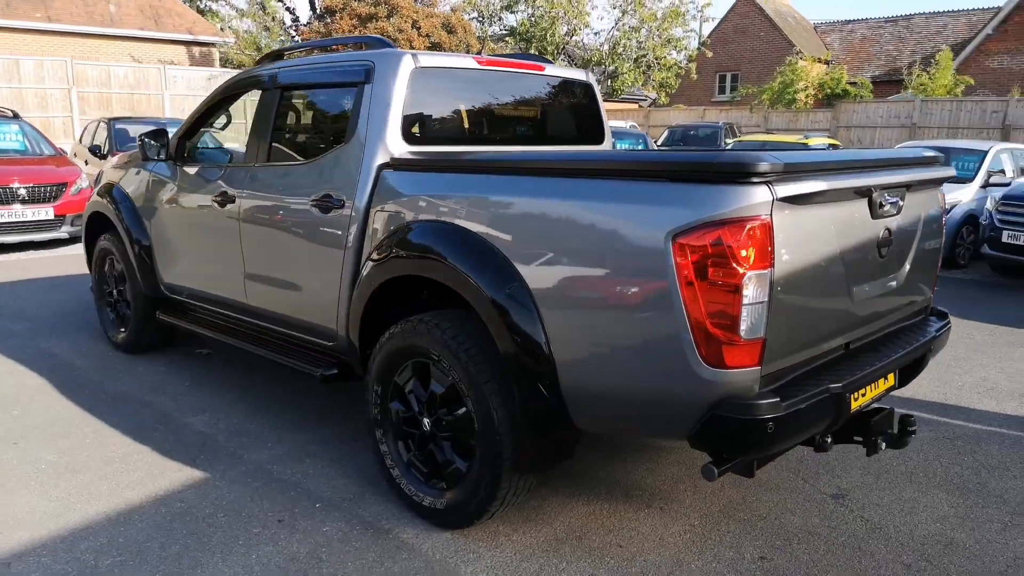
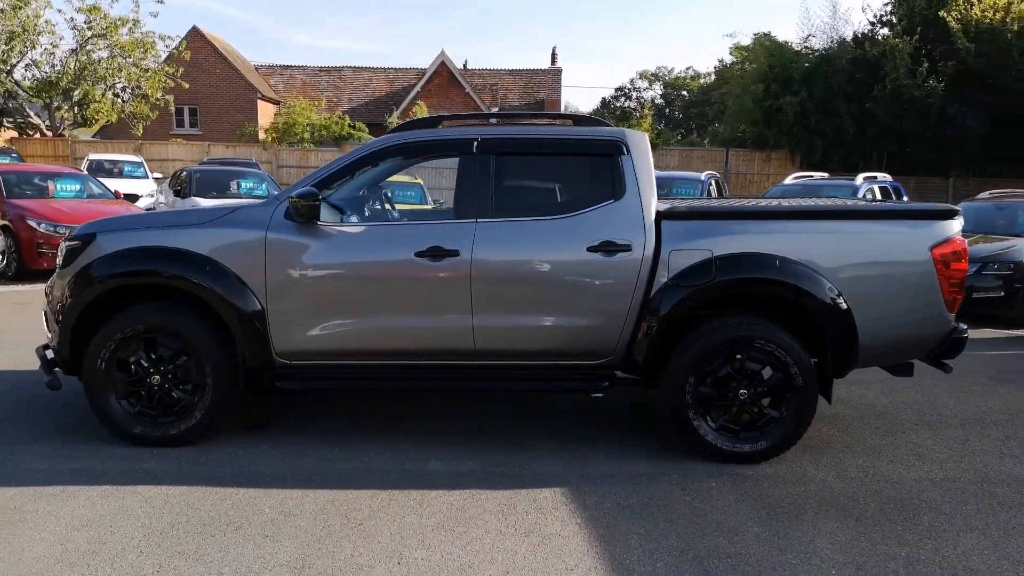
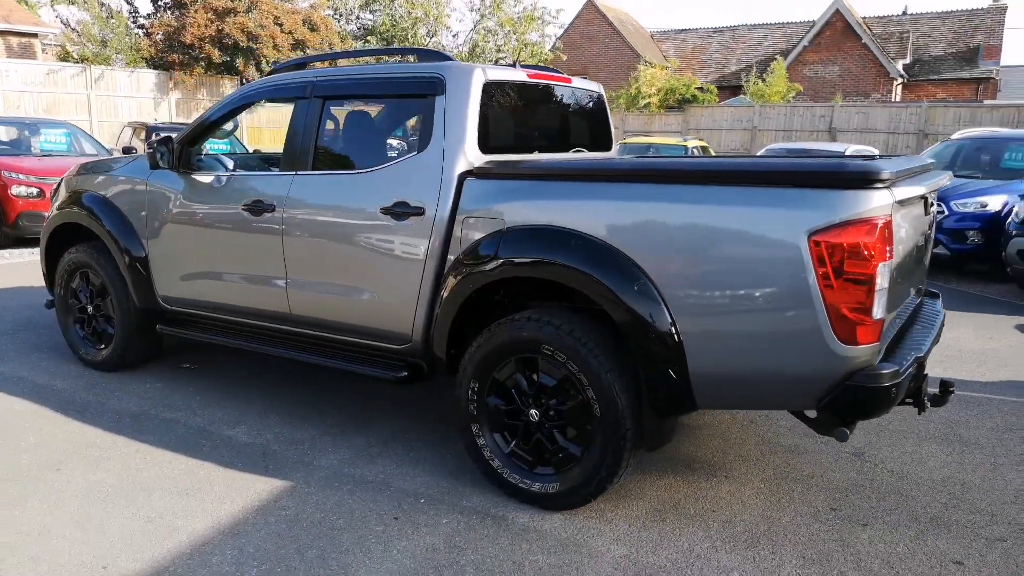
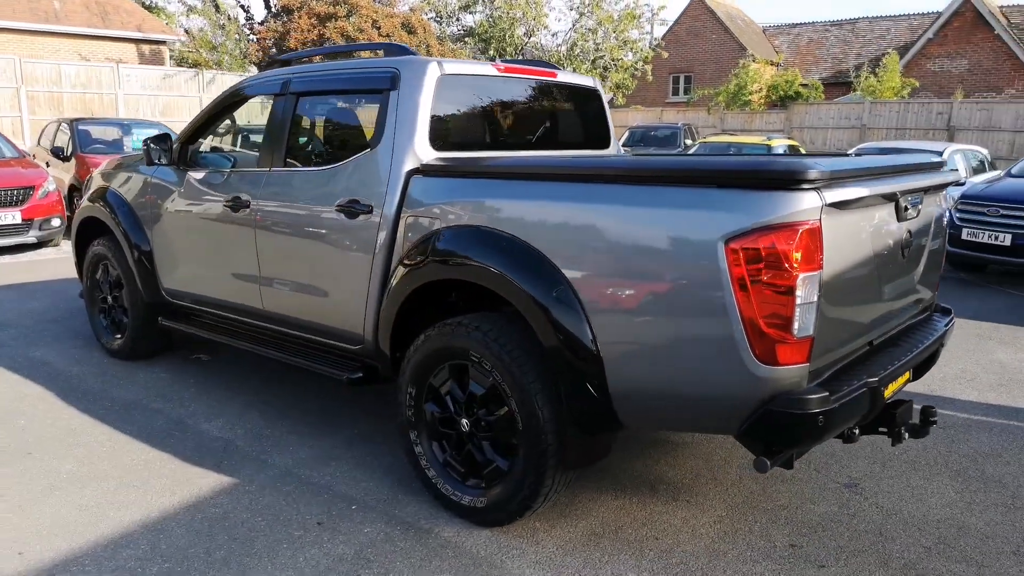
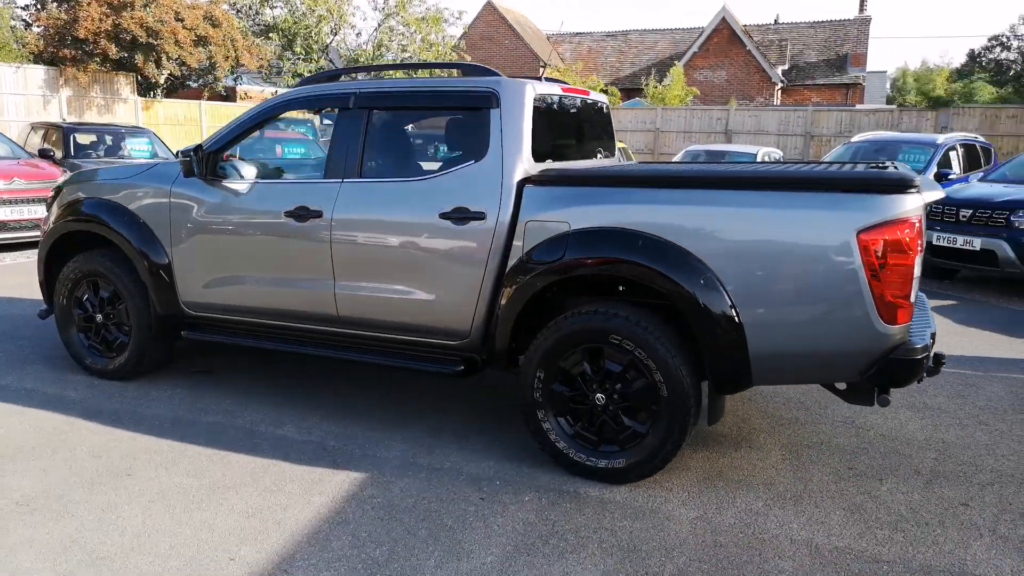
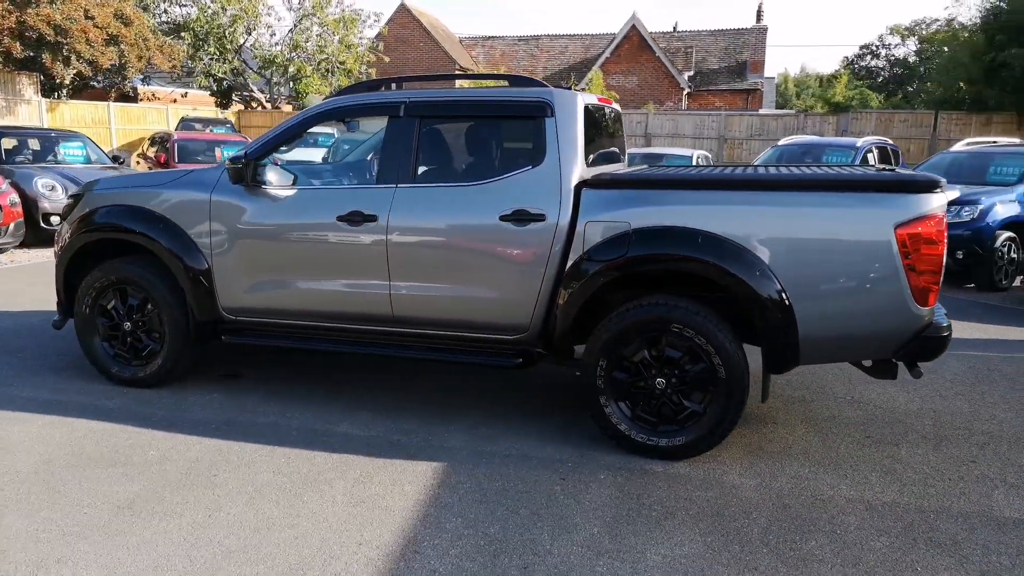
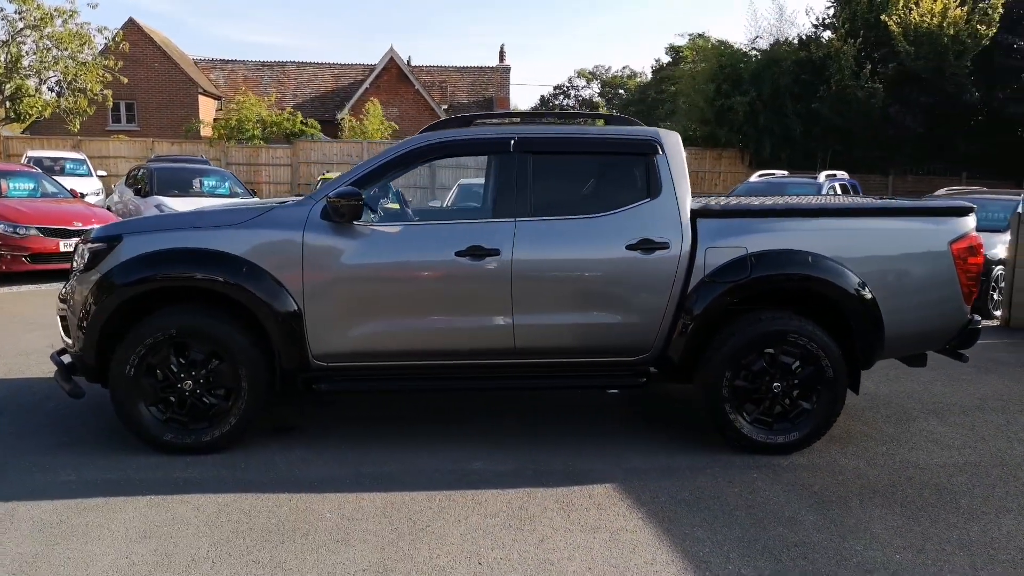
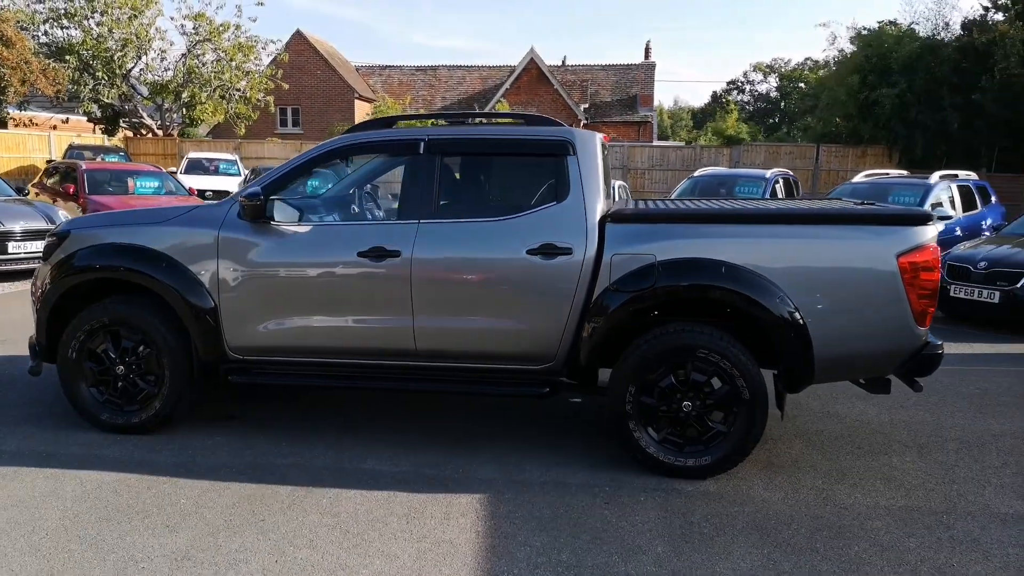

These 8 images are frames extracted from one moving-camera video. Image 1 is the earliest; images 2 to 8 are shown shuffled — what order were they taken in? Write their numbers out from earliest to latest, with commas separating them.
4, 3, 5, 6, 8, 2, 7
